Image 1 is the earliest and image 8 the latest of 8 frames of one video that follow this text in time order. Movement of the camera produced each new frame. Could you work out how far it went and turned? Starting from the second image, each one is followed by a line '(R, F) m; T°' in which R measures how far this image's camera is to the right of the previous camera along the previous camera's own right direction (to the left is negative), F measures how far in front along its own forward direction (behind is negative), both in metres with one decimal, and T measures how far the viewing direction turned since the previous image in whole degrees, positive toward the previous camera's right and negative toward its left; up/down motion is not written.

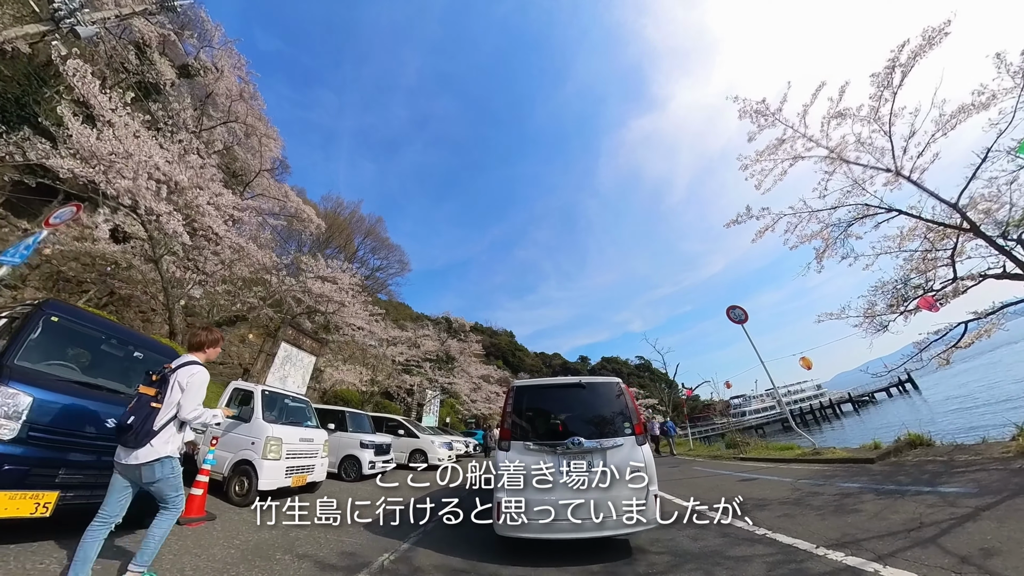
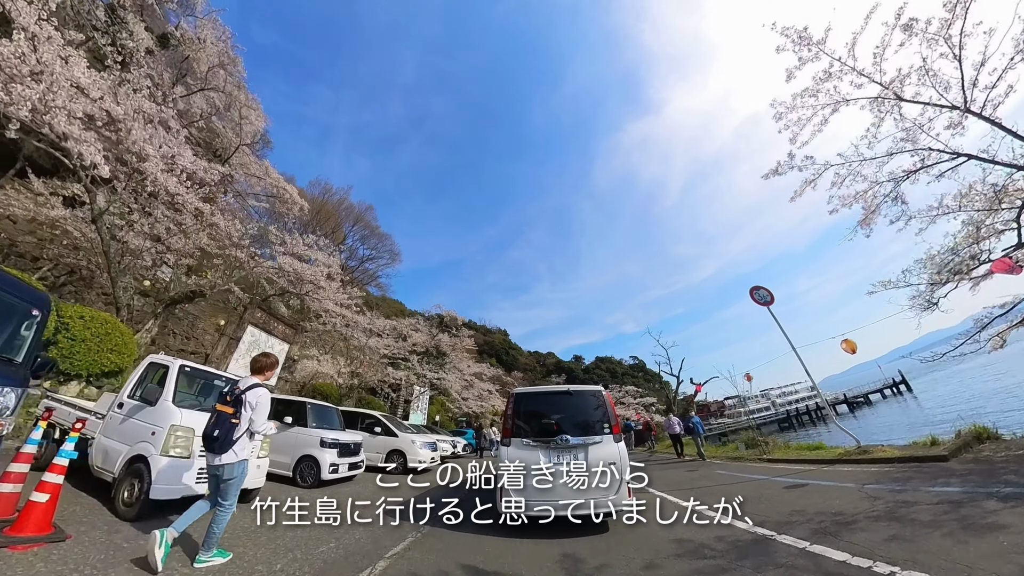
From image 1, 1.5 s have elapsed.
(0.0, +1.2) m; +1°
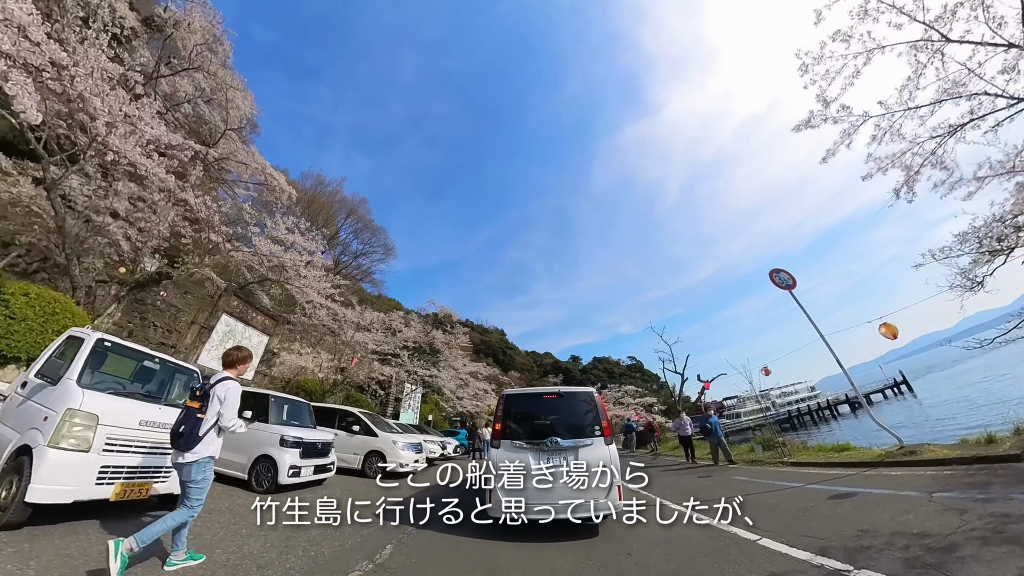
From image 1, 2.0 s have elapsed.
(+0.1, +0.8) m; 0°
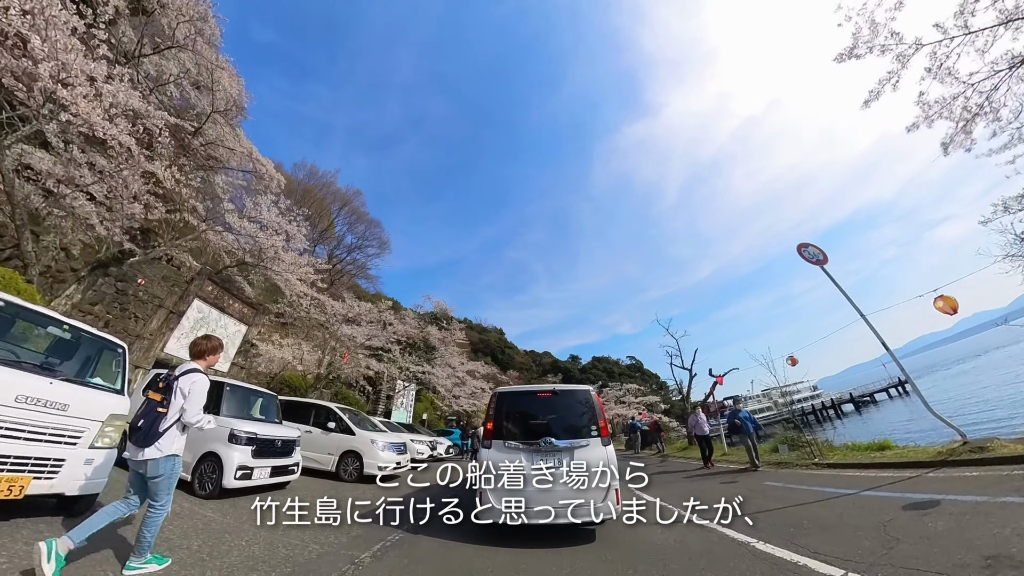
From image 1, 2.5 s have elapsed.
(+0.1, +0.8) m; 0°
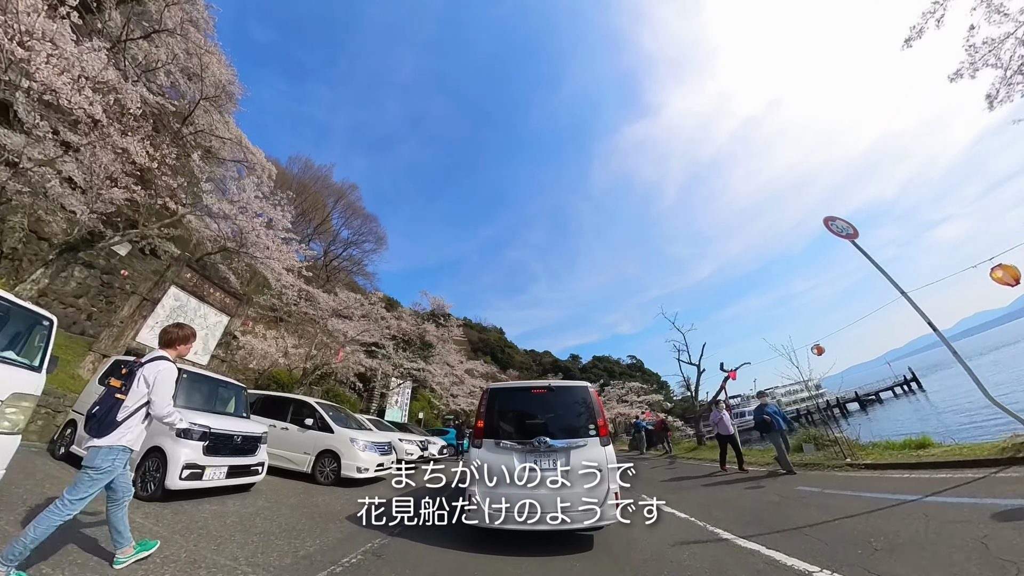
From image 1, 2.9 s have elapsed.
(+0.1, +0.7) m; 0°
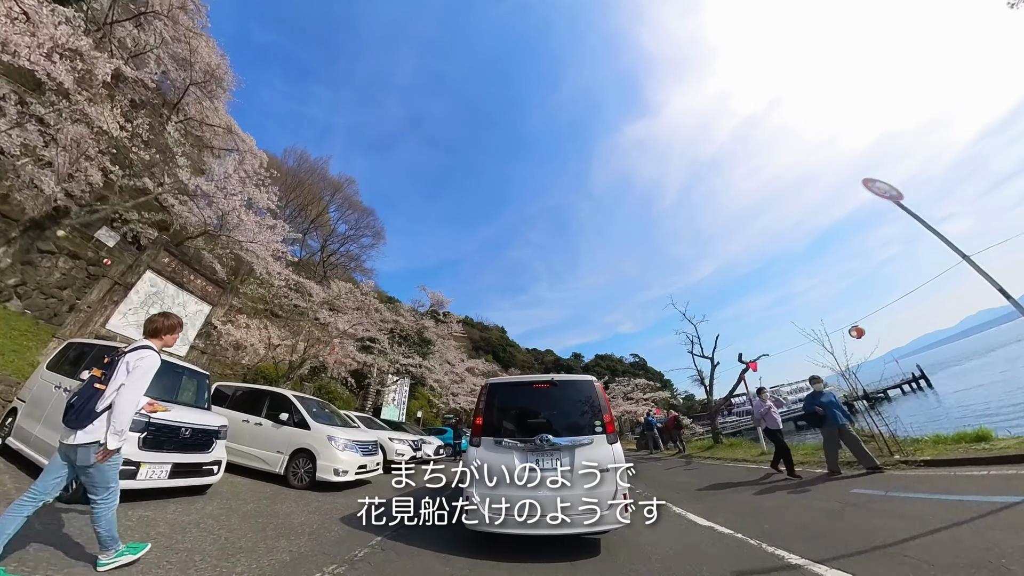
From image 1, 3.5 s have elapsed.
(0.0, +0.7) m; 0°
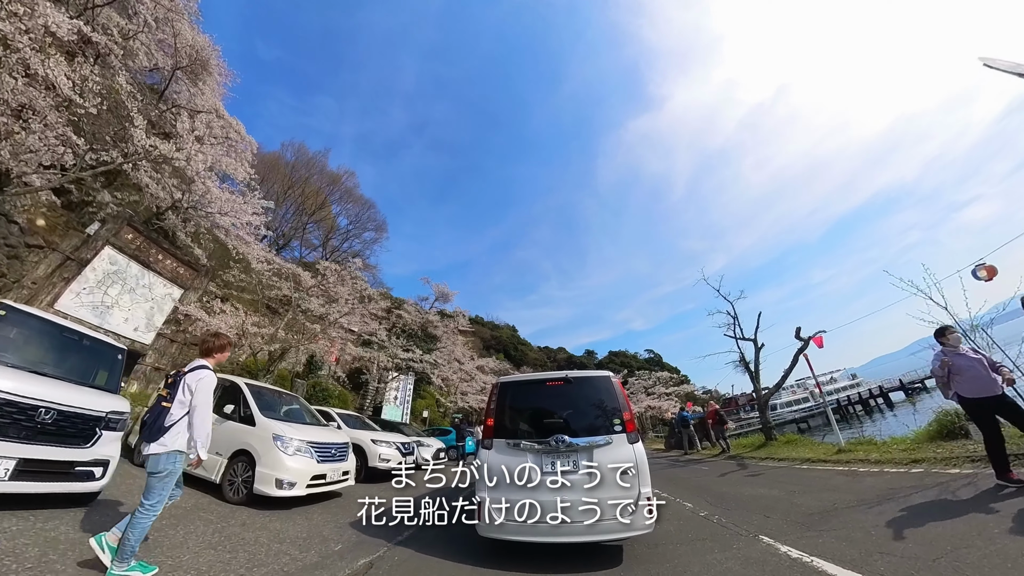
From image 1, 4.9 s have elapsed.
(0.0, +1.5) m; -1°
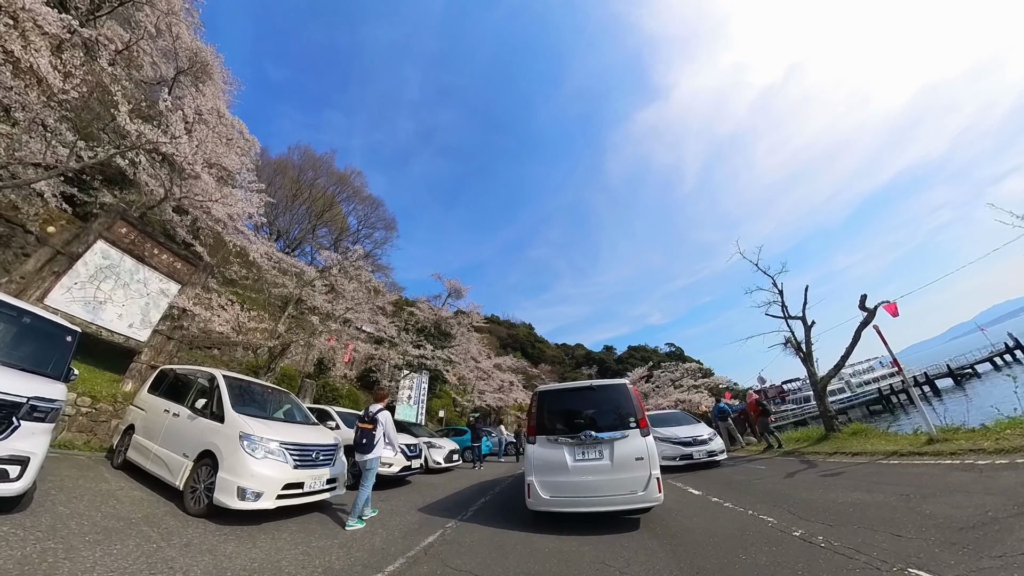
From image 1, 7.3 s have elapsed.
(0.0, +0.9) m; -2°
